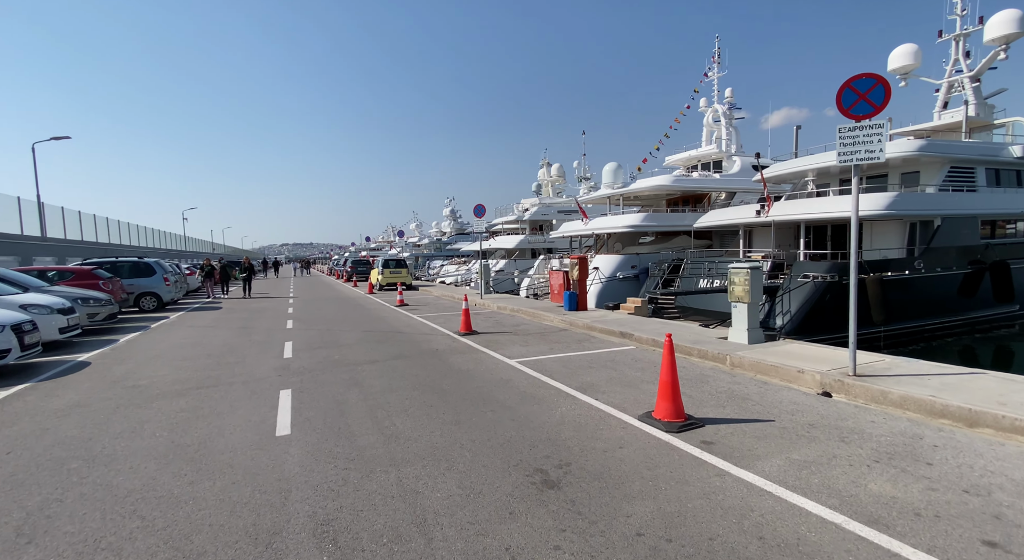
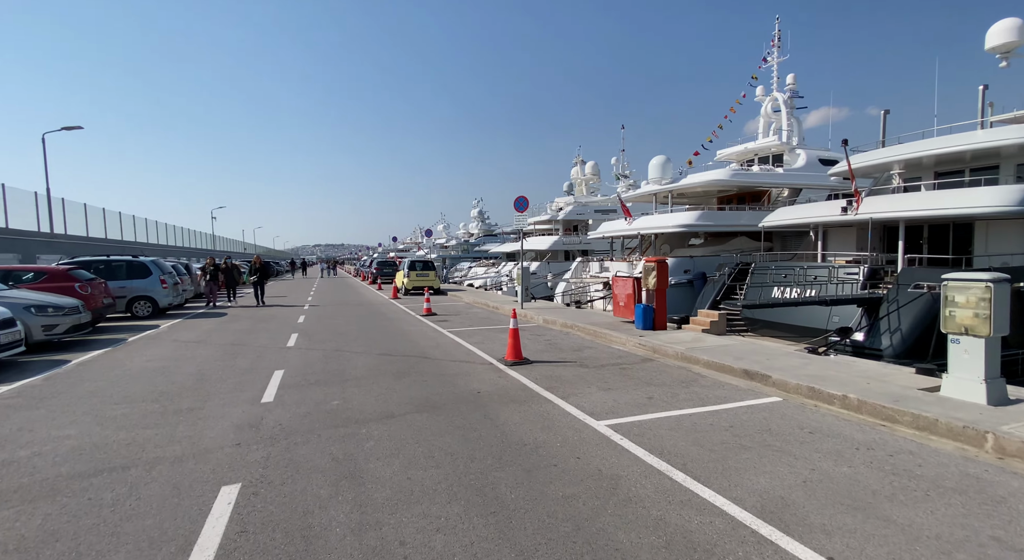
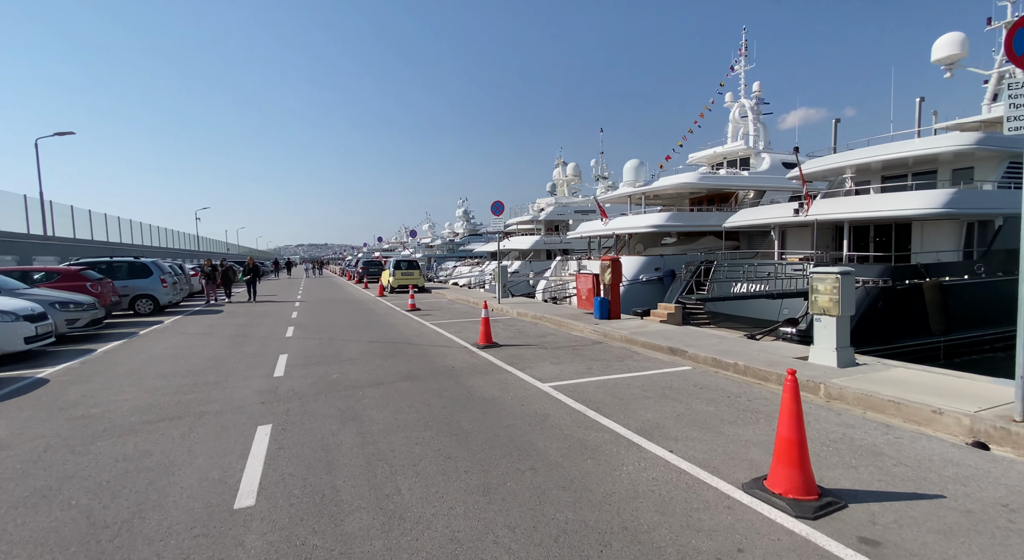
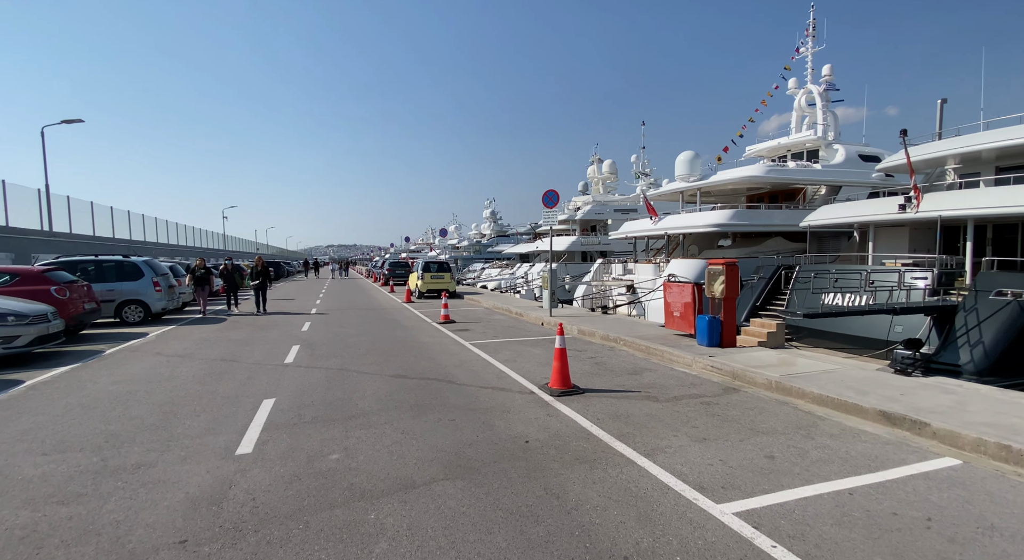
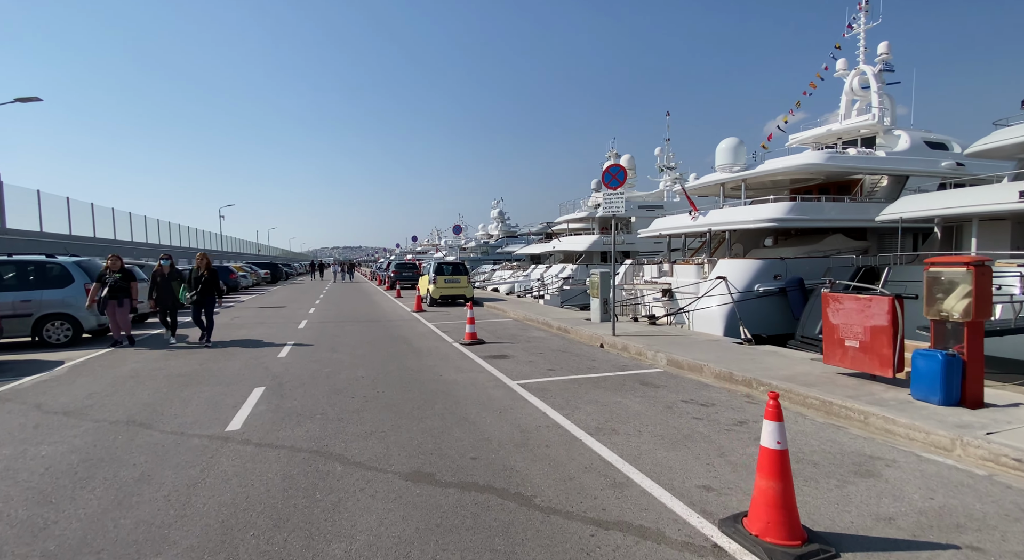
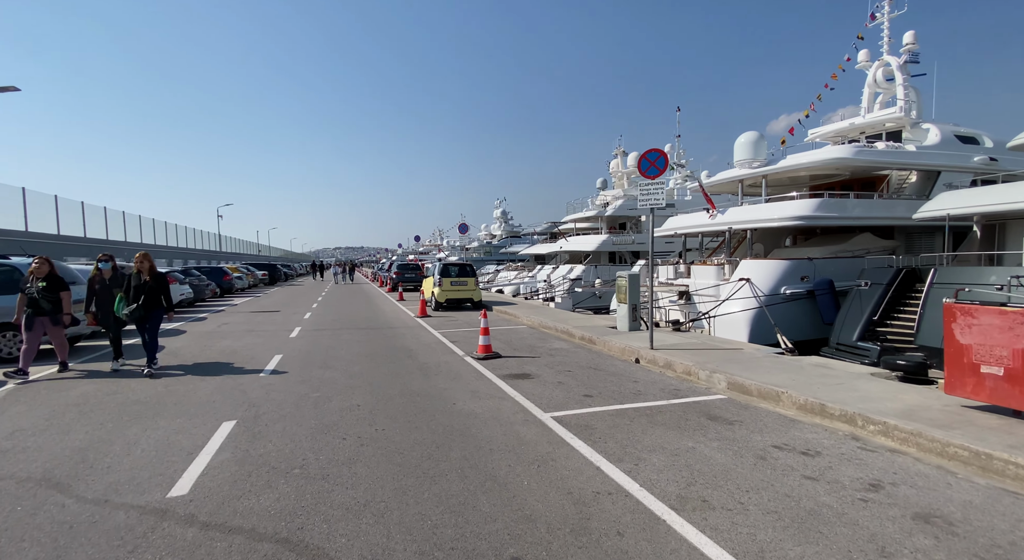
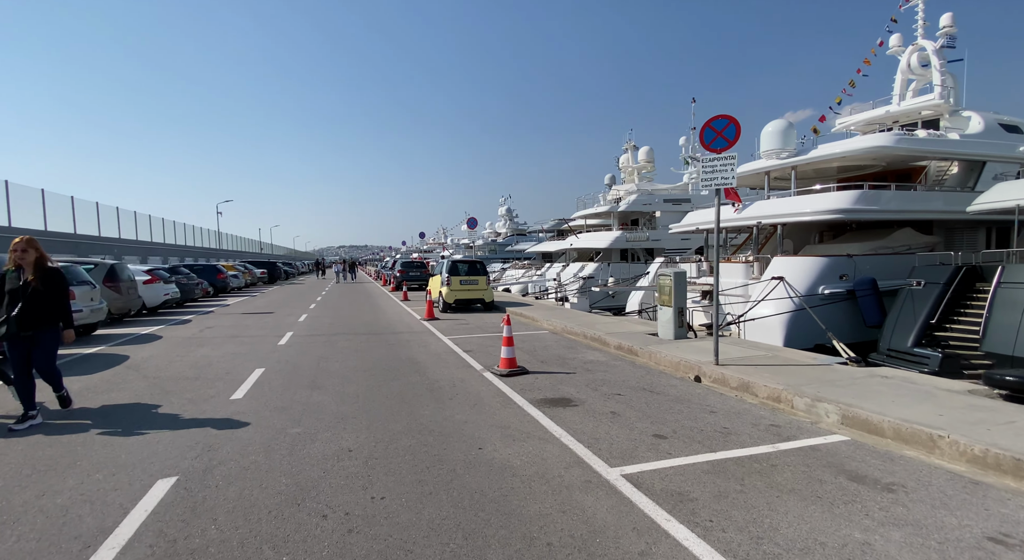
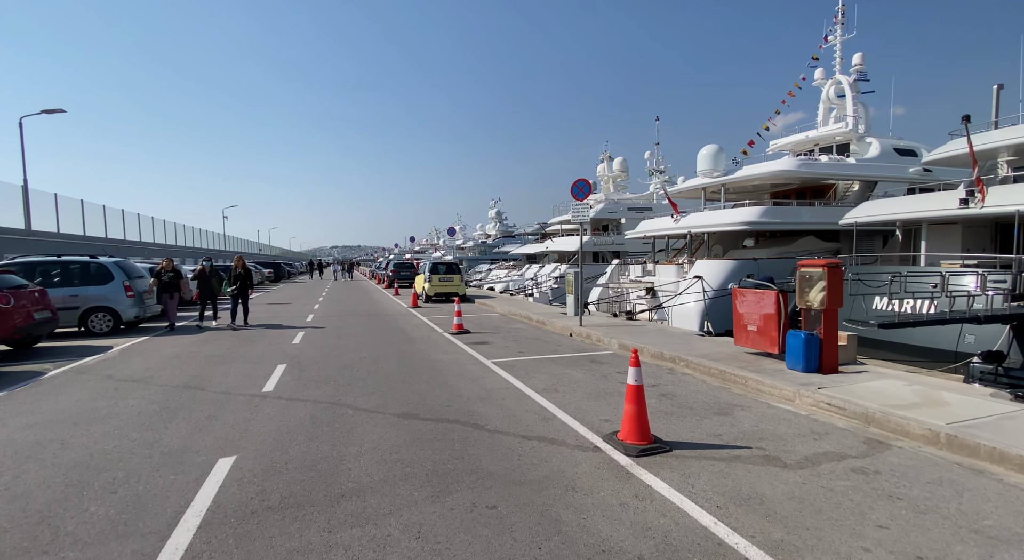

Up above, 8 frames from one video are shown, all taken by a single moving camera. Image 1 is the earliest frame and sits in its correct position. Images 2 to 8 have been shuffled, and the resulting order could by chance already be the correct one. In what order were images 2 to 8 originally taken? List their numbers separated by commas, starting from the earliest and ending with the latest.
3, 2, 4, 8, 5, 6, 7
